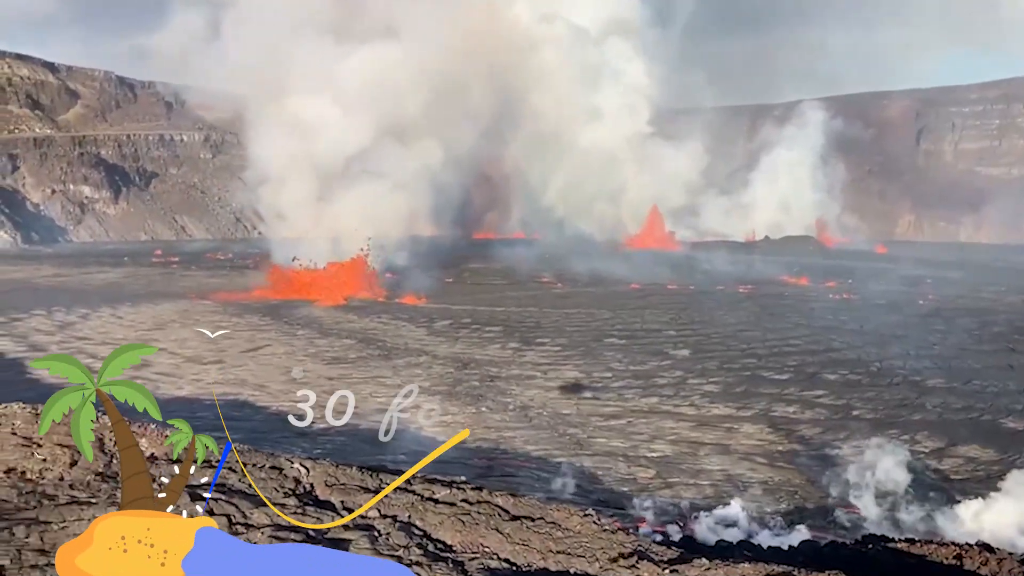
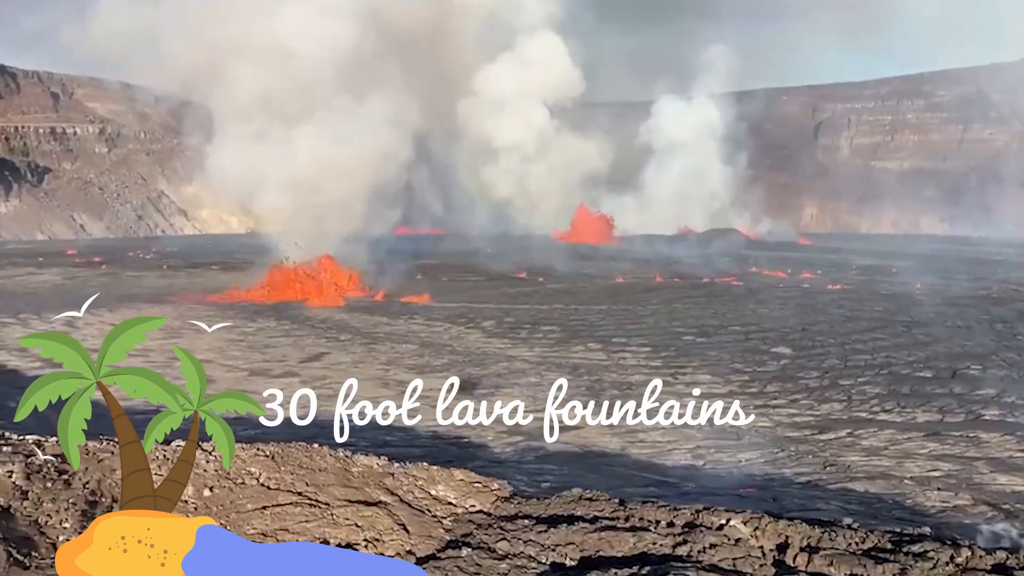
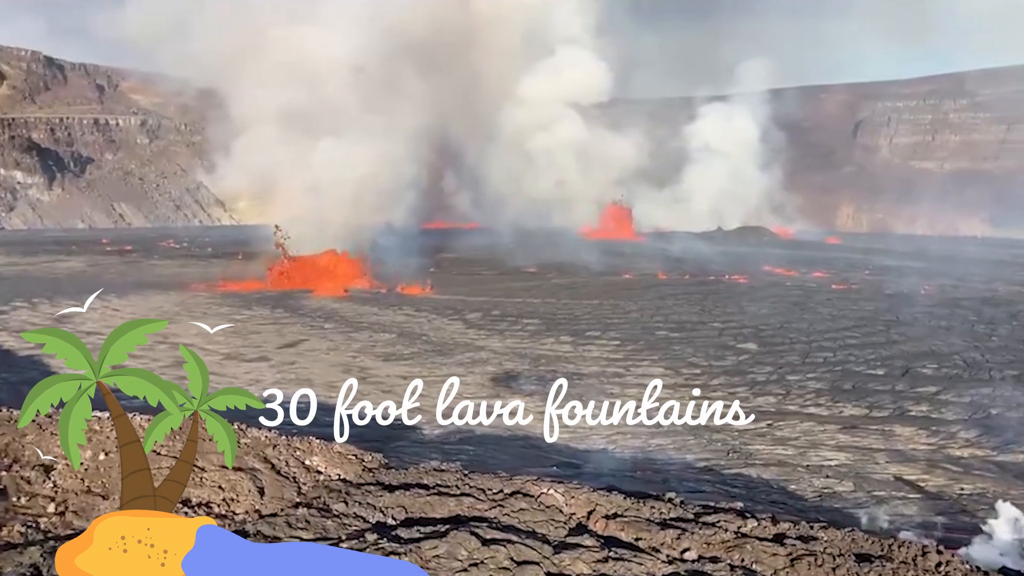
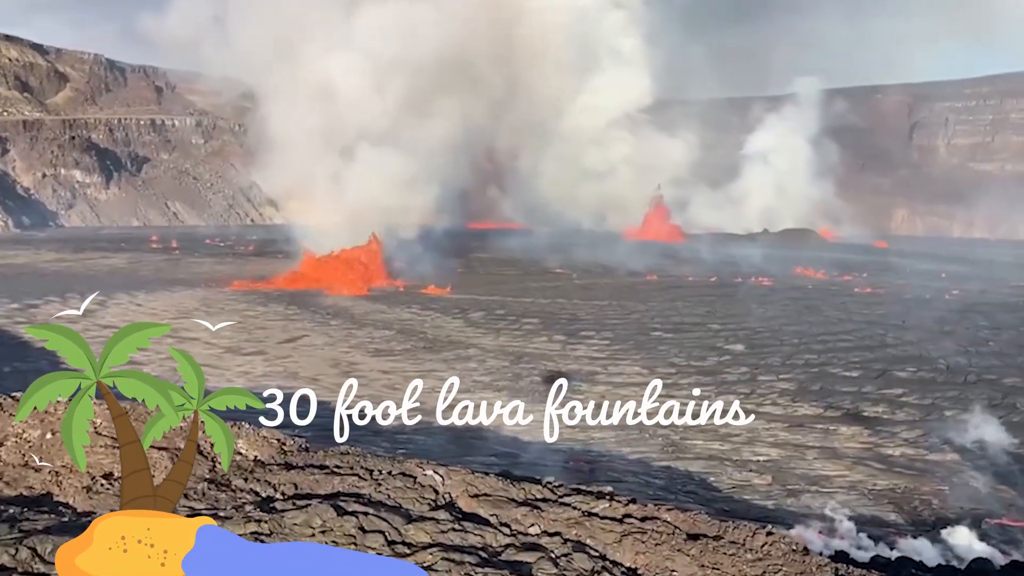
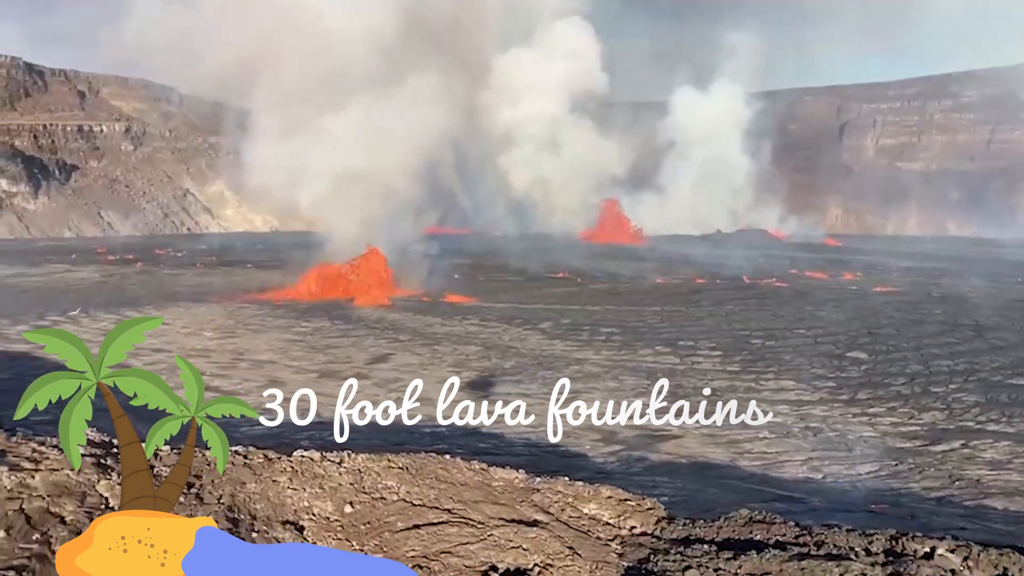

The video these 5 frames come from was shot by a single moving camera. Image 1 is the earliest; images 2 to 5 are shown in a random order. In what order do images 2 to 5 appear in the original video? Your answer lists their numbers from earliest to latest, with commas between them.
4, 3, 2, 5
